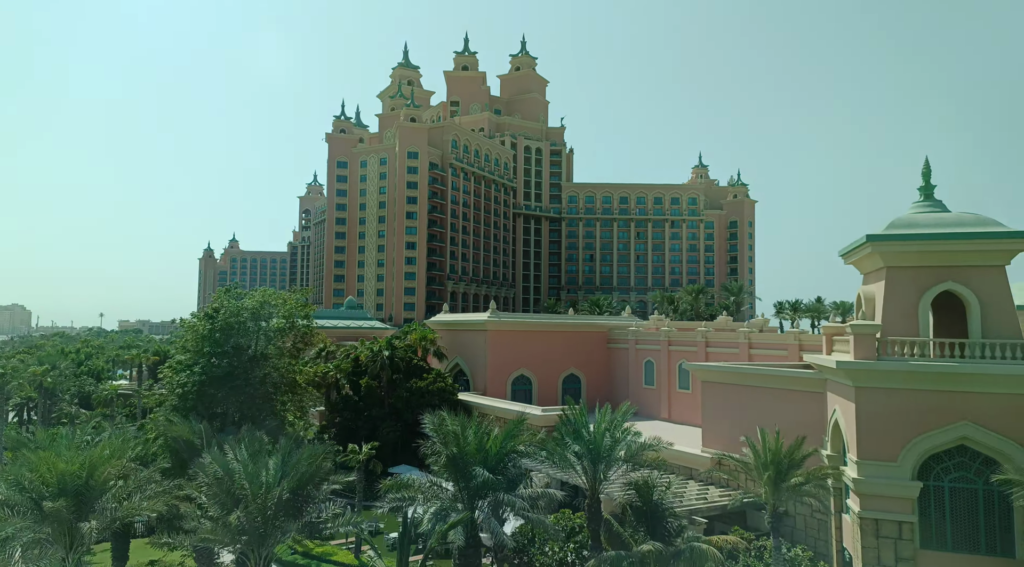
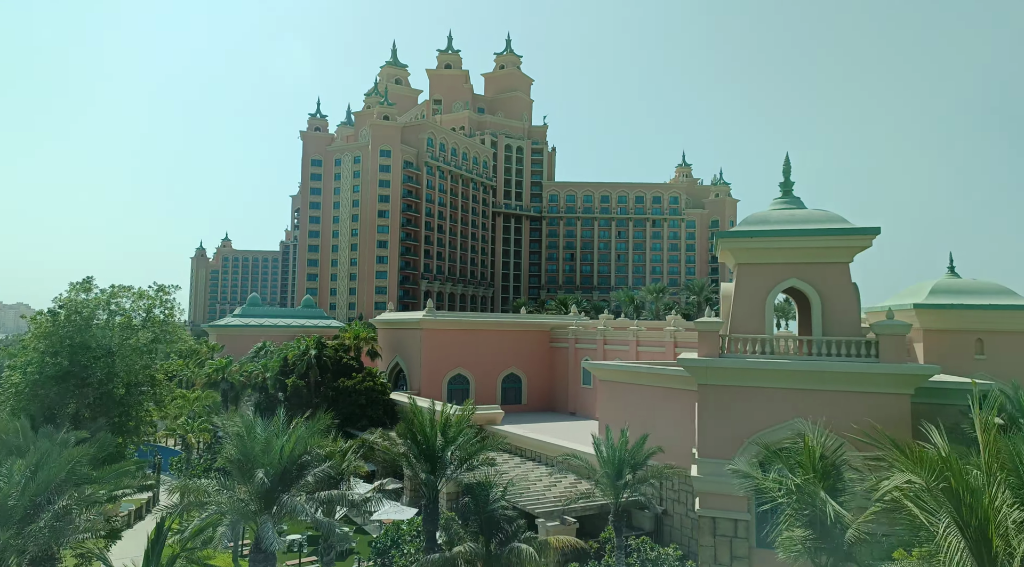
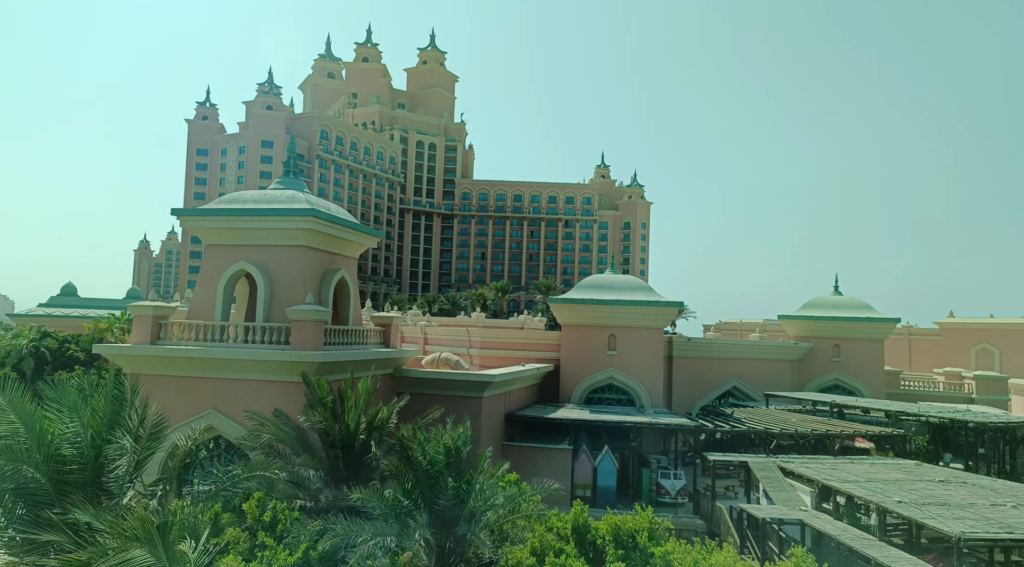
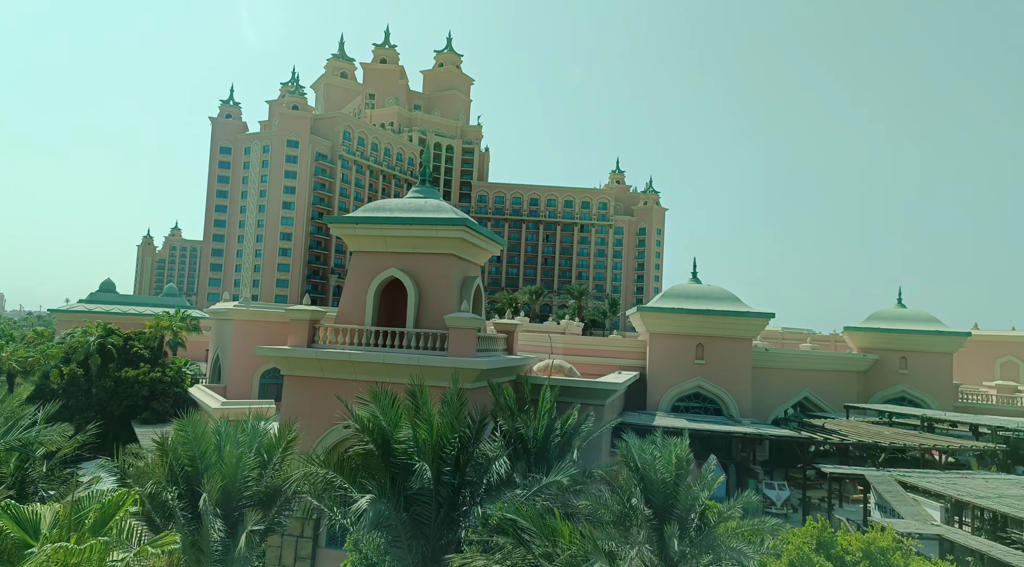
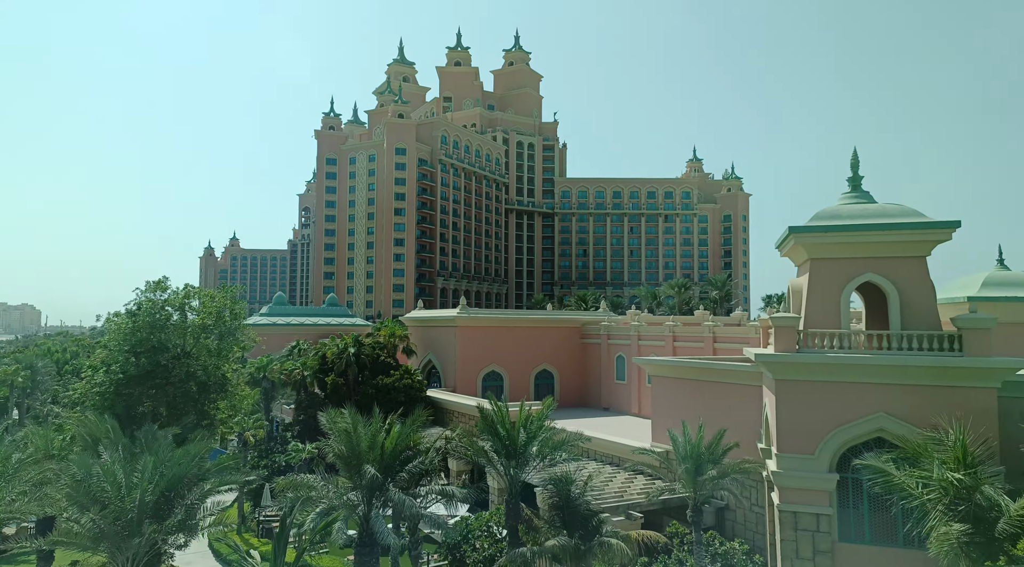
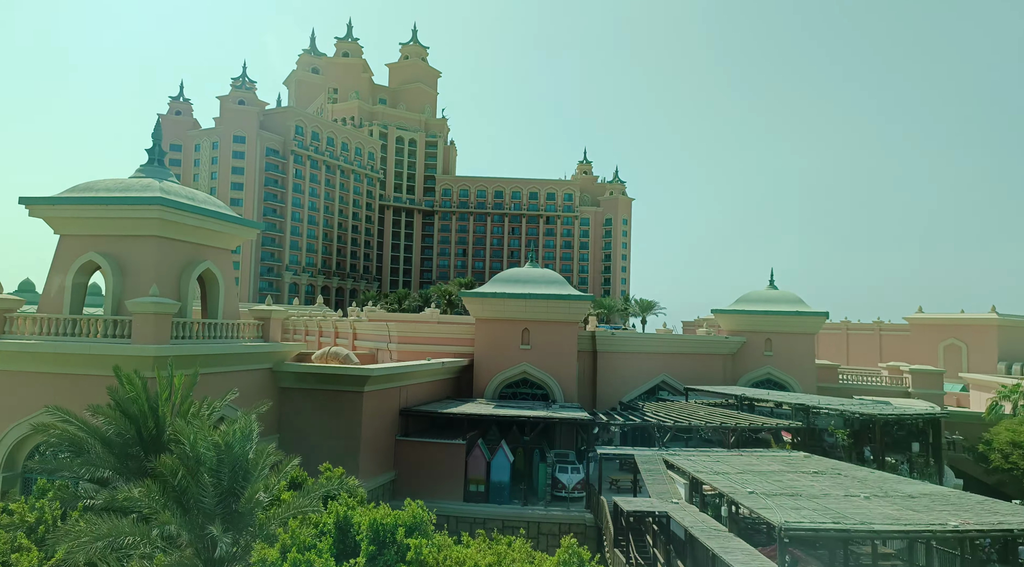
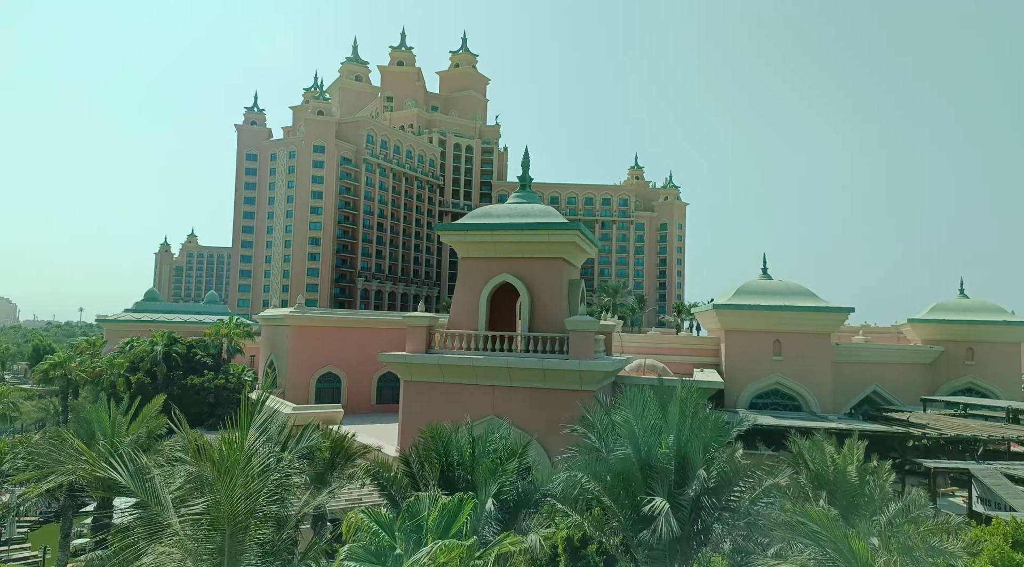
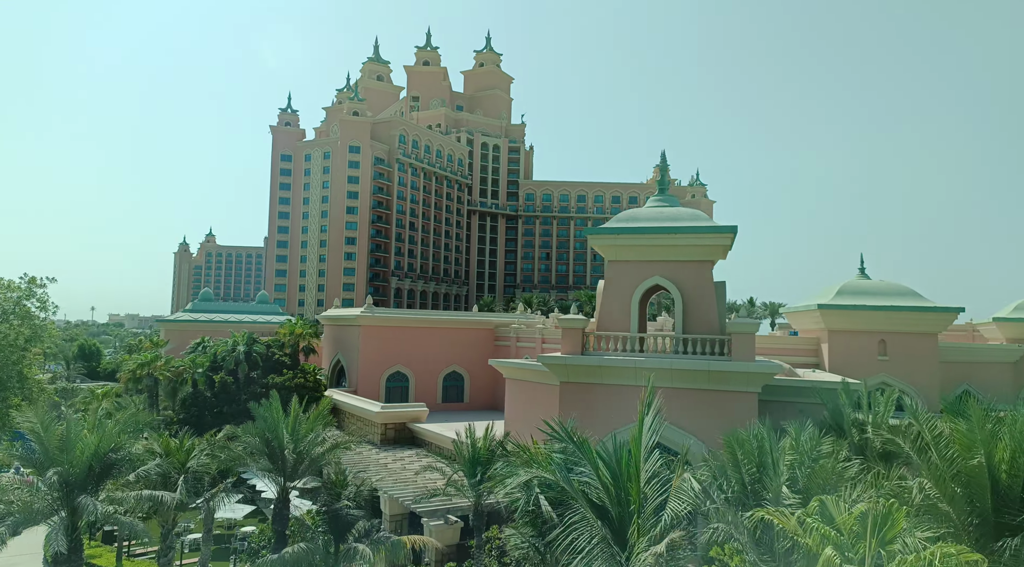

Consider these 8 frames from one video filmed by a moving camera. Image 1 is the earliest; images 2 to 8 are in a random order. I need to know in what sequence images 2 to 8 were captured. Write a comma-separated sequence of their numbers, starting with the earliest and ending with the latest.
5, 2, 8, 7, 4, 3, 6
